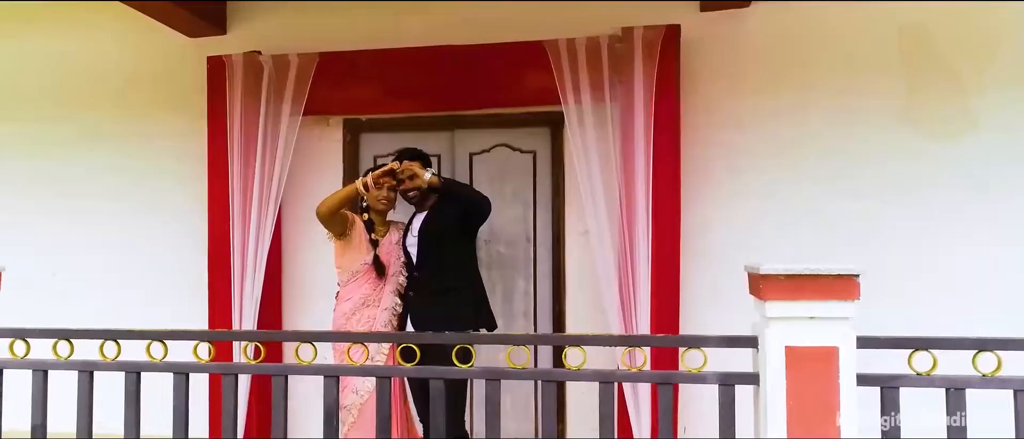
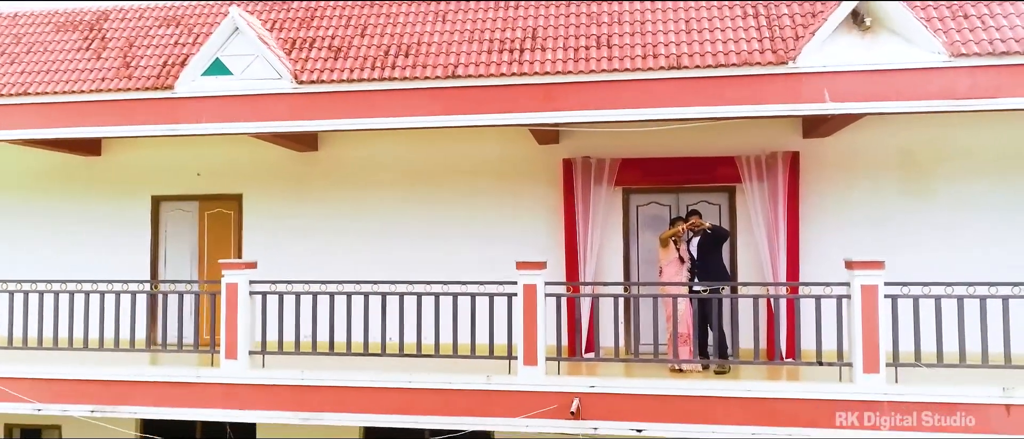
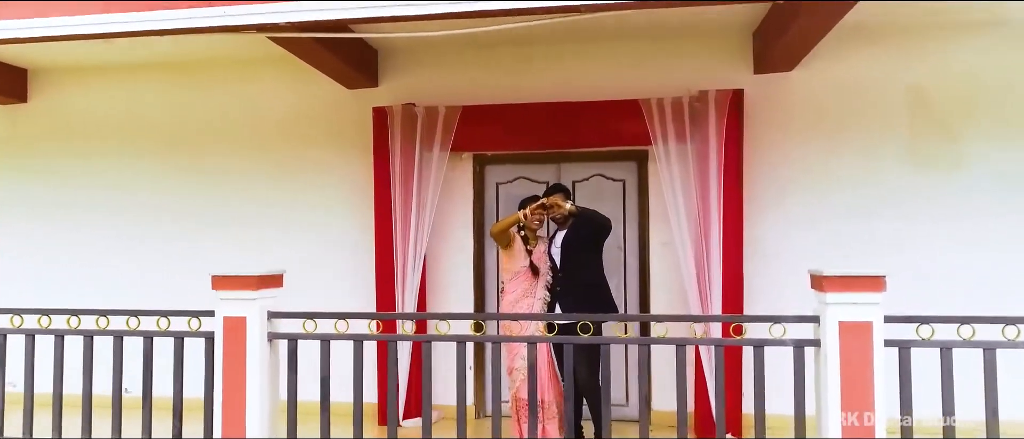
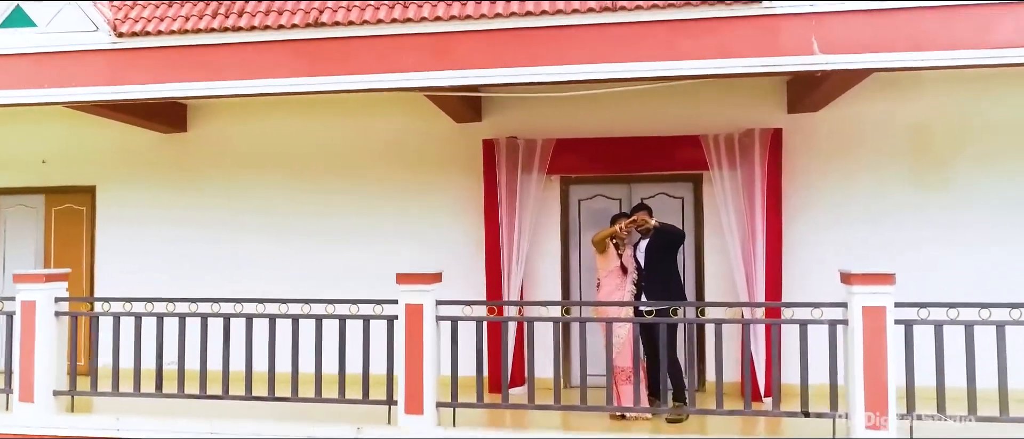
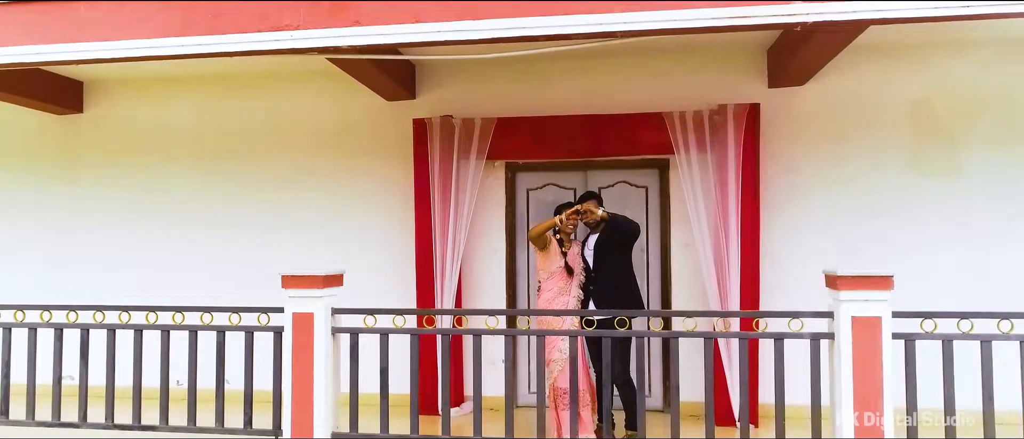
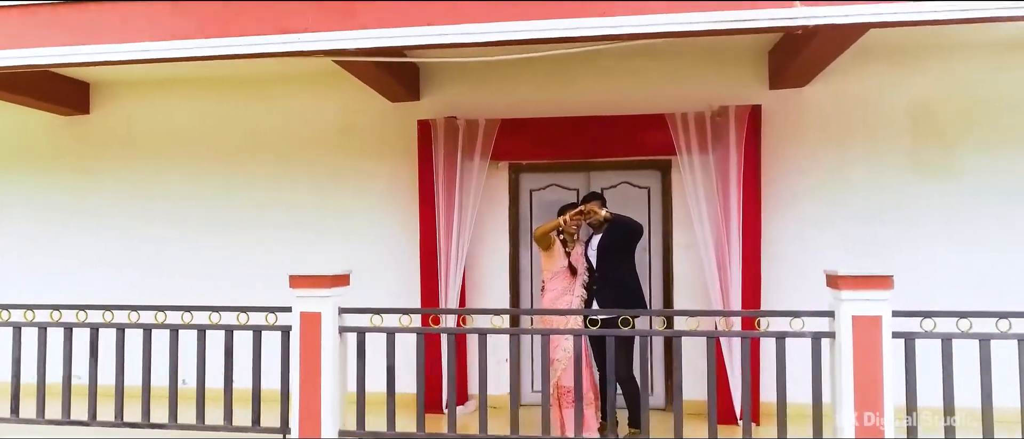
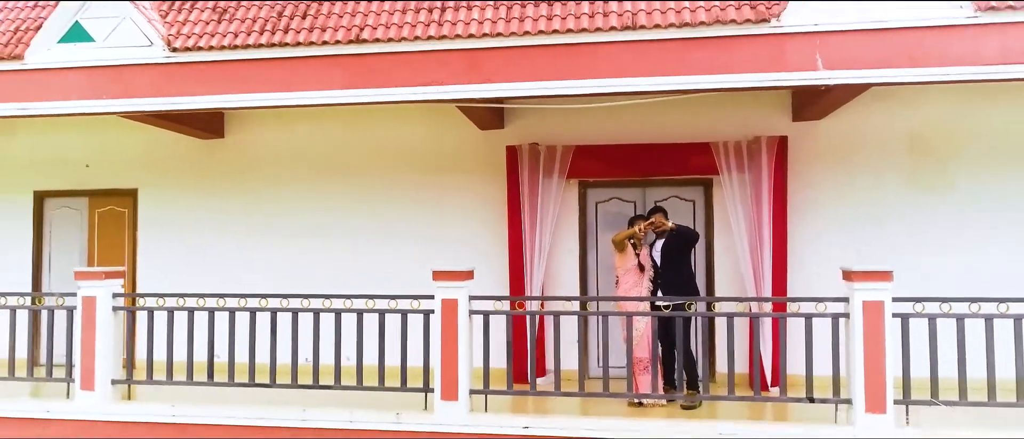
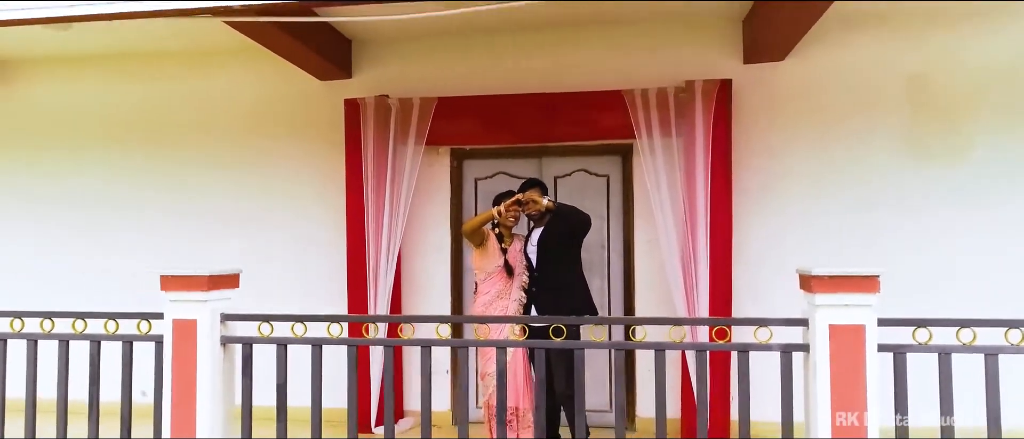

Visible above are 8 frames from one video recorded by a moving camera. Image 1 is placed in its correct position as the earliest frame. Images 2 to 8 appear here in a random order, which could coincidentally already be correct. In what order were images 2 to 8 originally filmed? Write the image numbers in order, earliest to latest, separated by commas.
8, 5, 7, 2, 4, 6, 3
